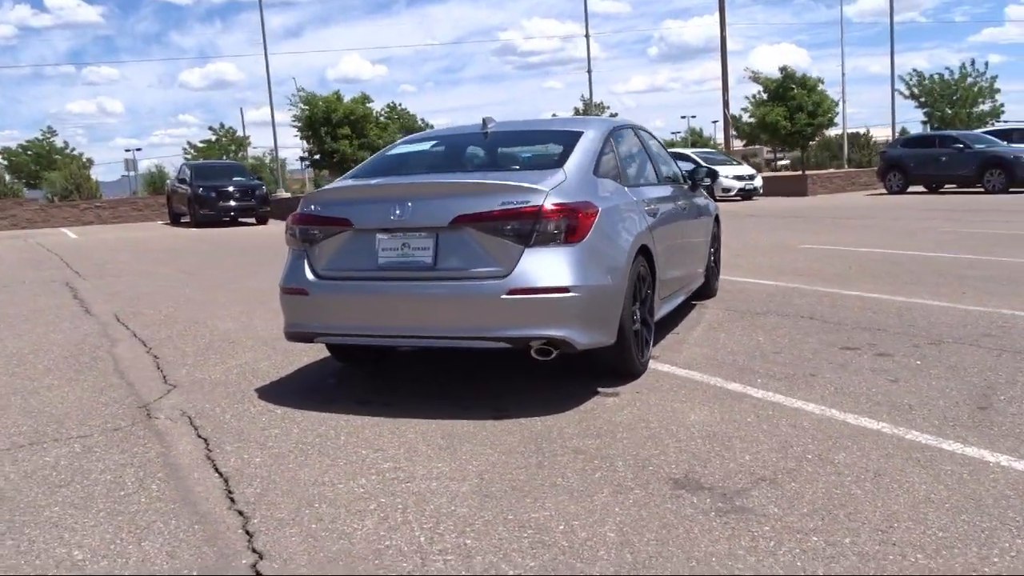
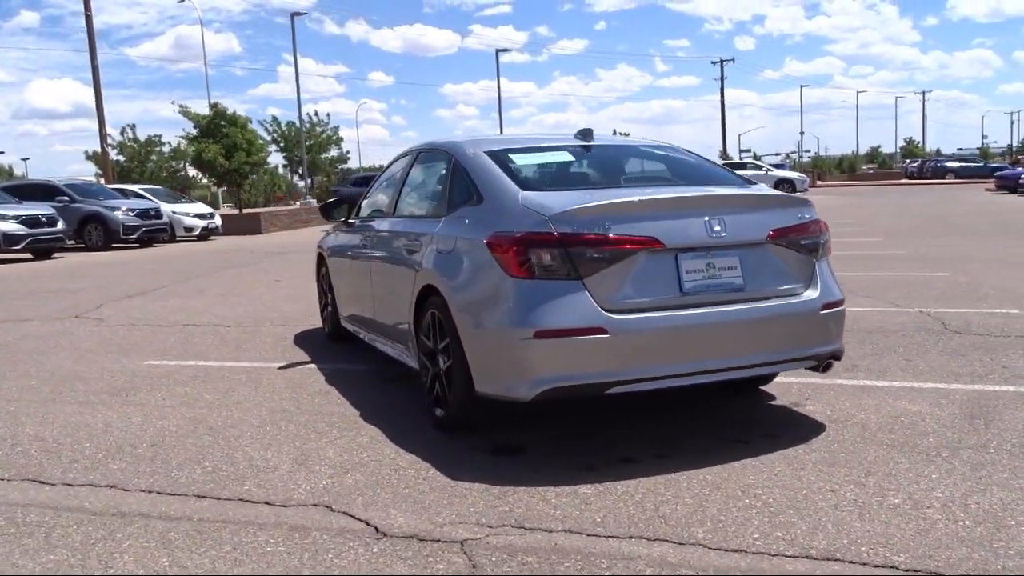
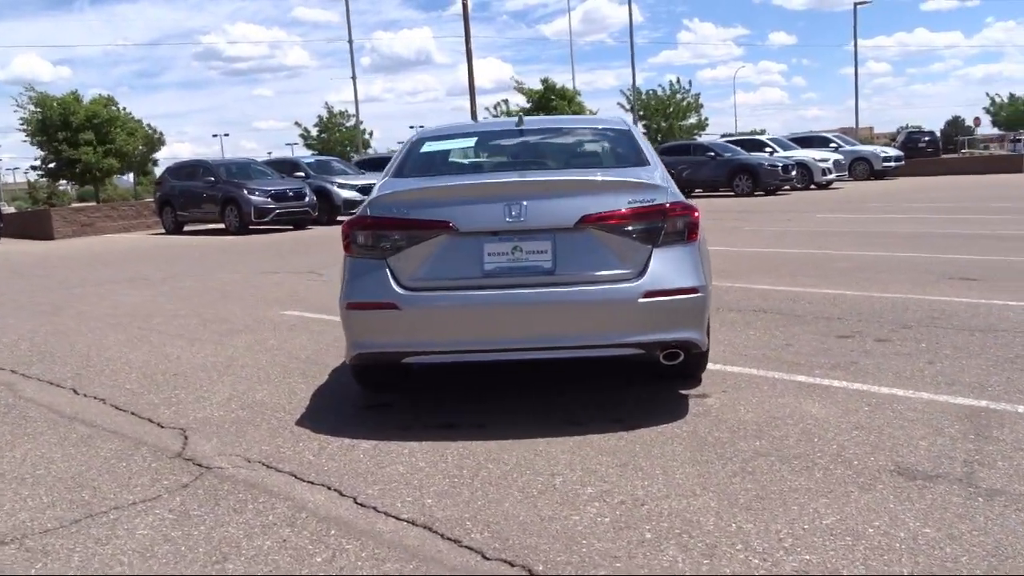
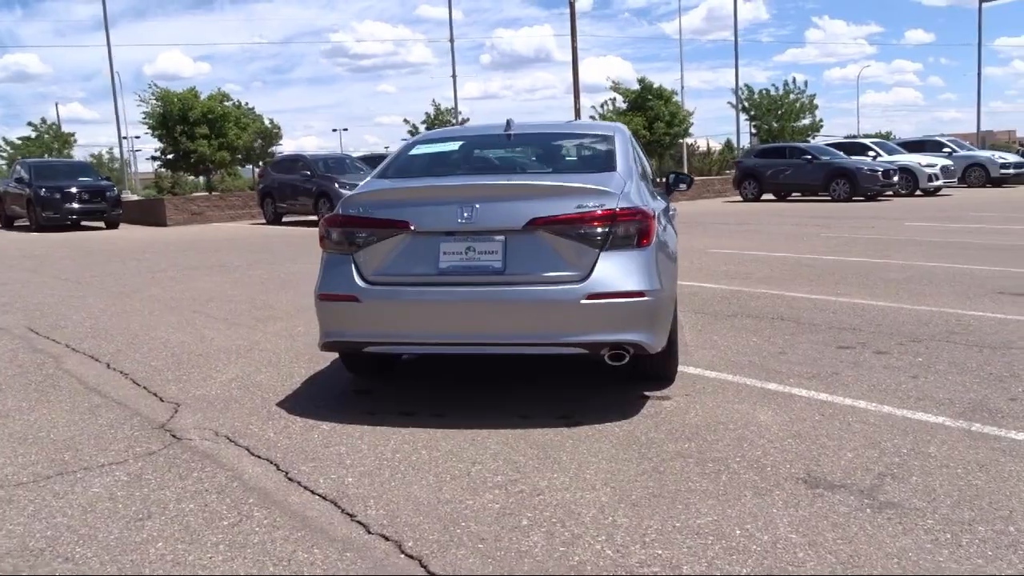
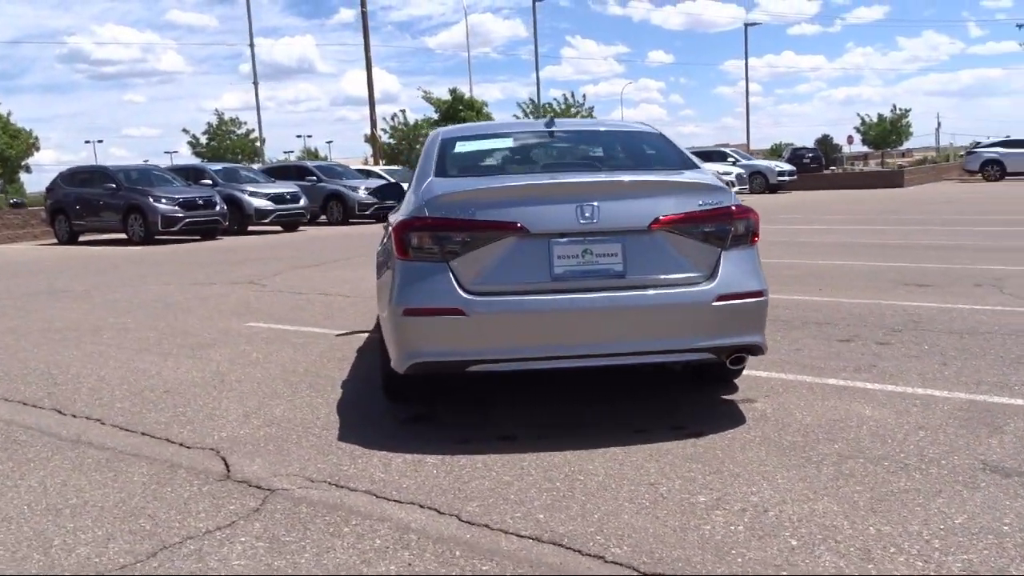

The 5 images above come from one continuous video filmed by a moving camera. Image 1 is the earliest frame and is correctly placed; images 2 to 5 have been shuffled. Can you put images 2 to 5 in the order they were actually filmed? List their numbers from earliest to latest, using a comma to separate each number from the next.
4, 3, 5, 2
